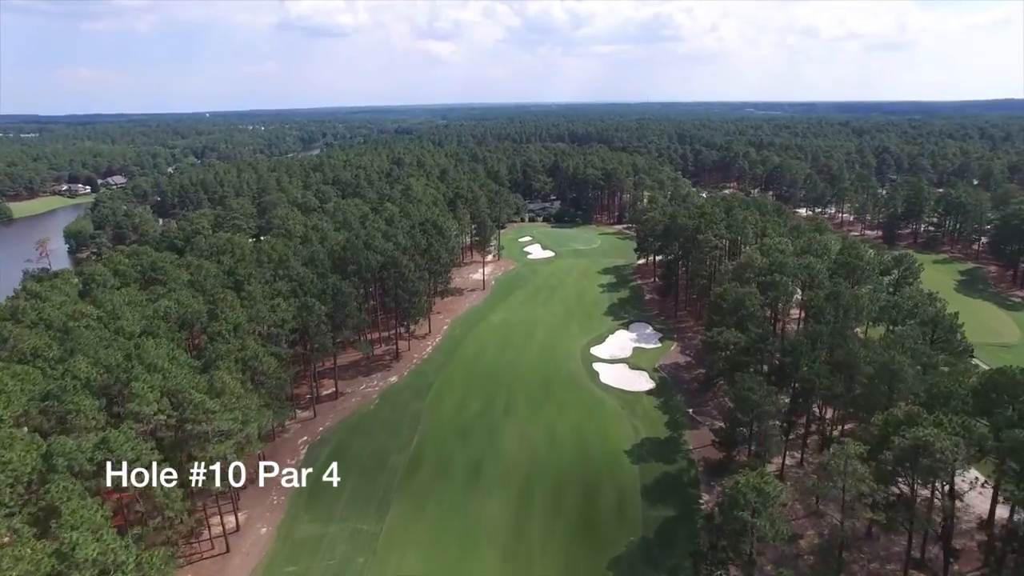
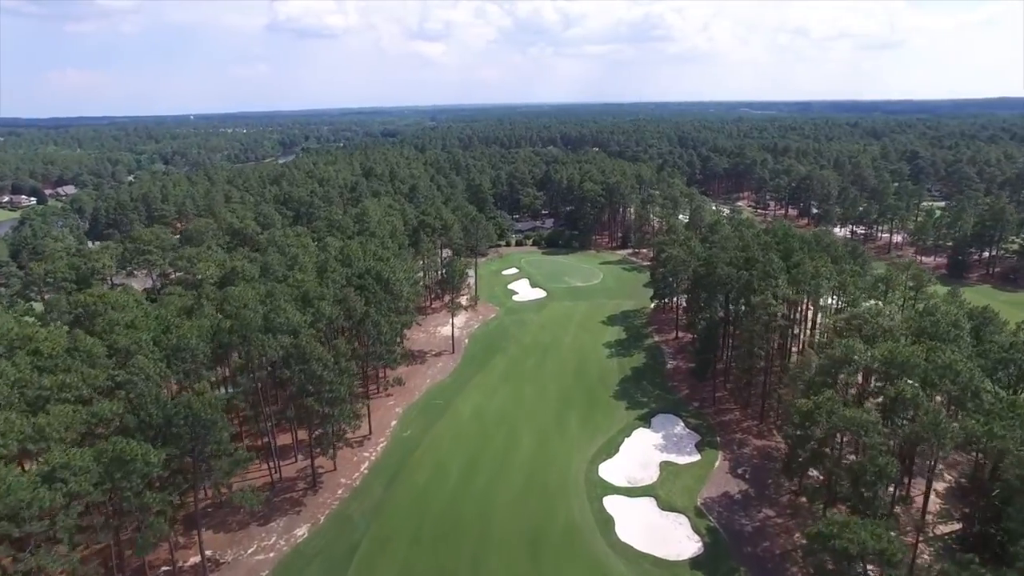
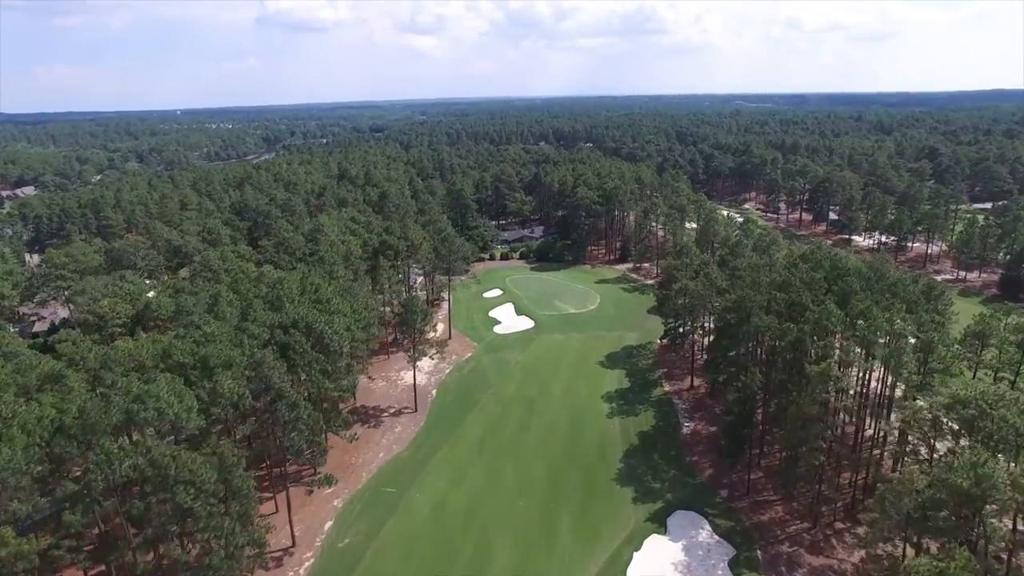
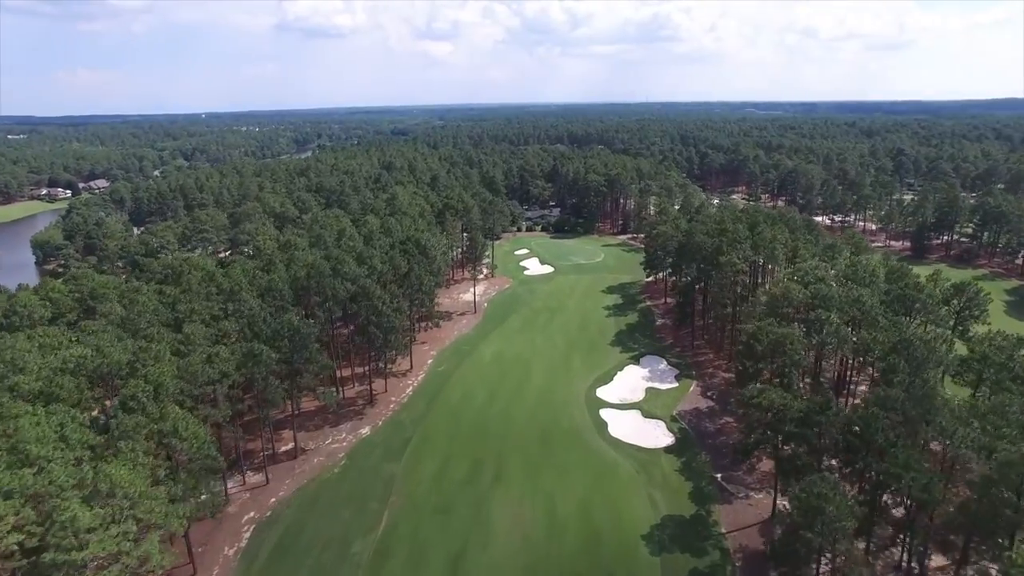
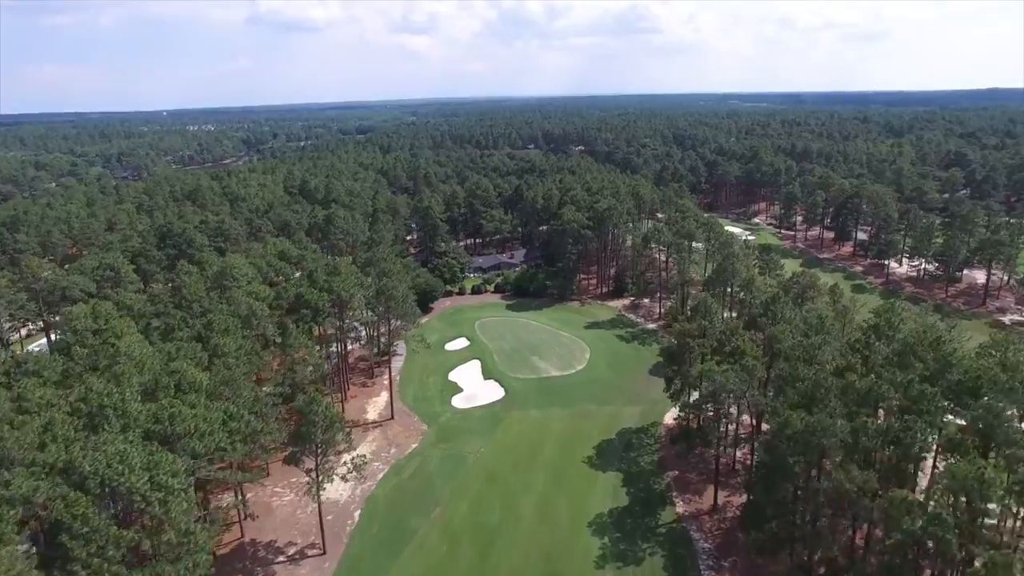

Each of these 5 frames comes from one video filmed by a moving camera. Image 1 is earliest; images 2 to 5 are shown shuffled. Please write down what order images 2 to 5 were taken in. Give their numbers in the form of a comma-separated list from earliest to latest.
4, 2, 3, 5
